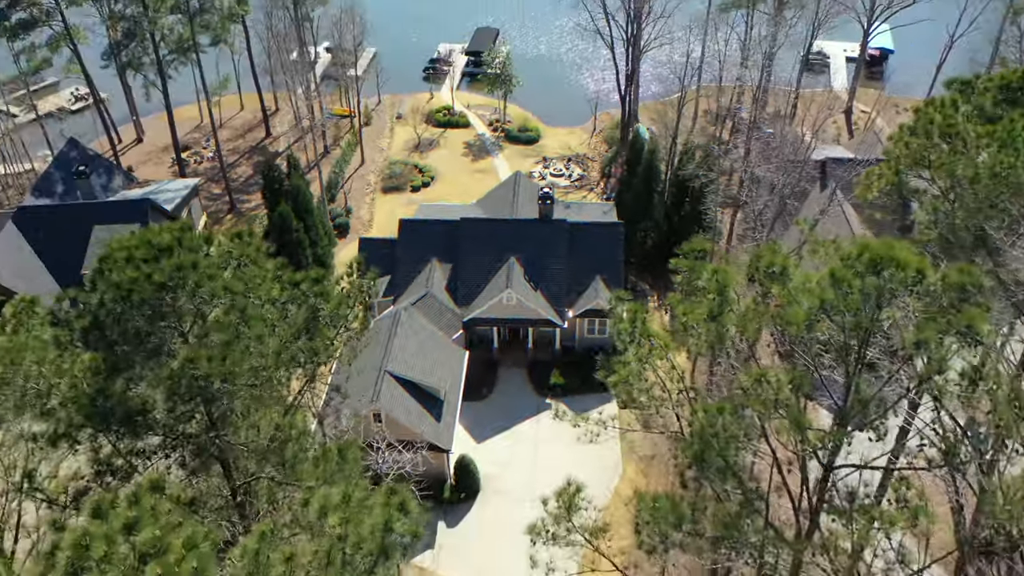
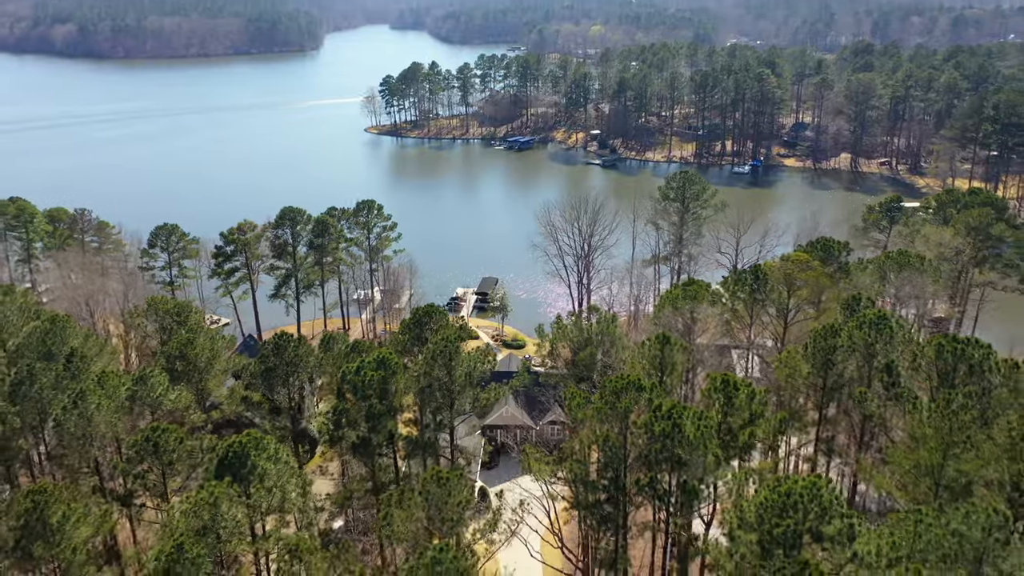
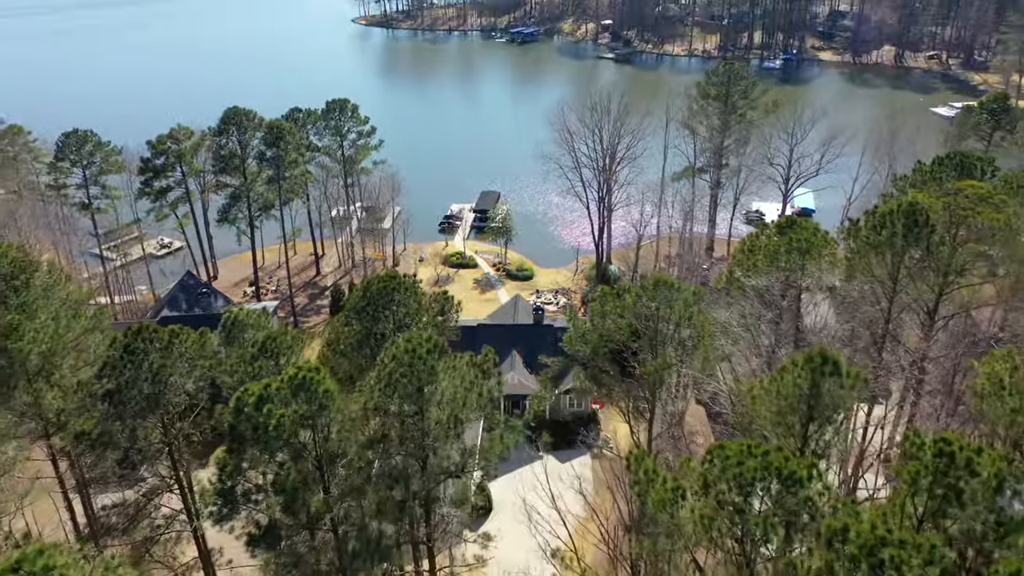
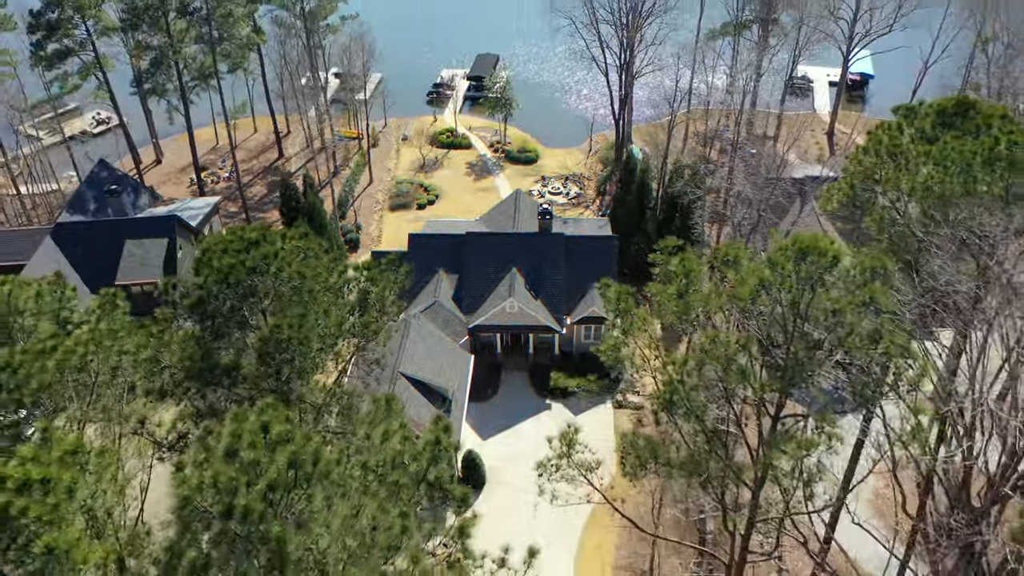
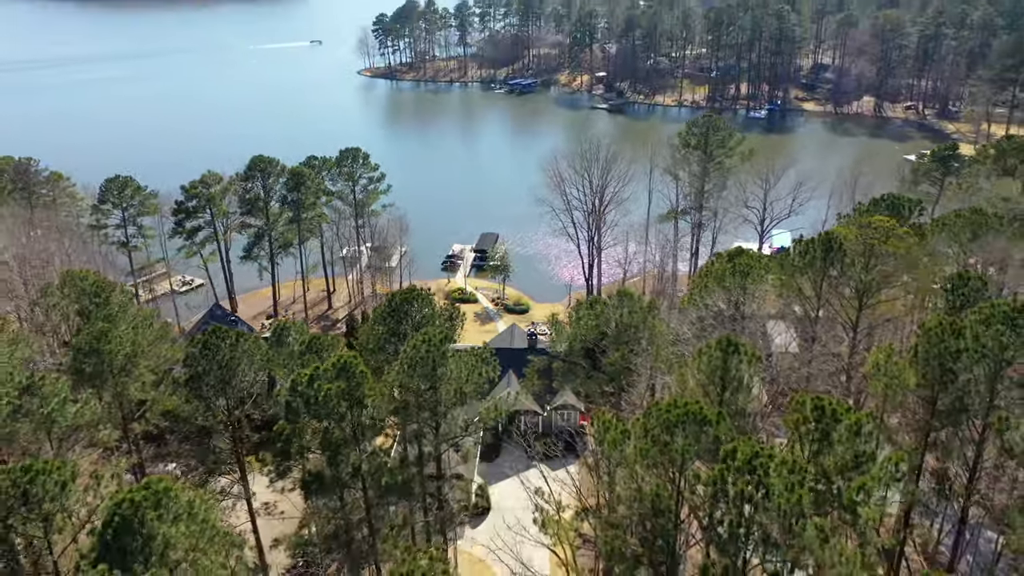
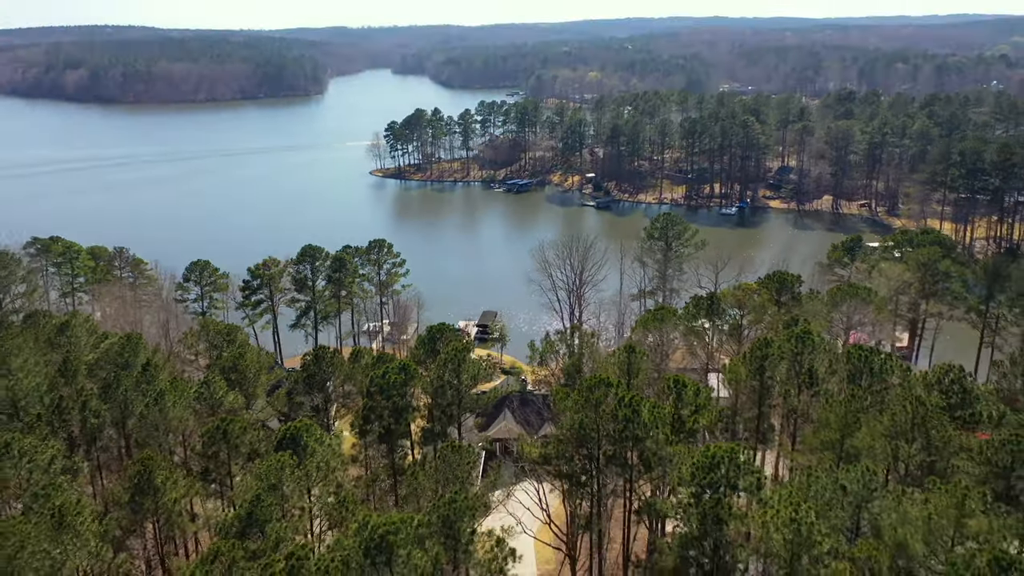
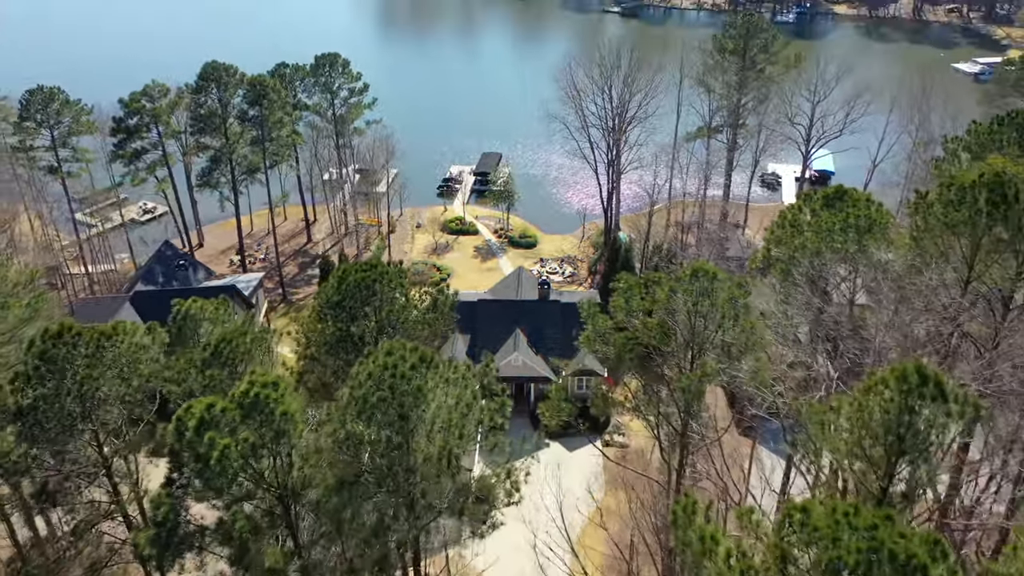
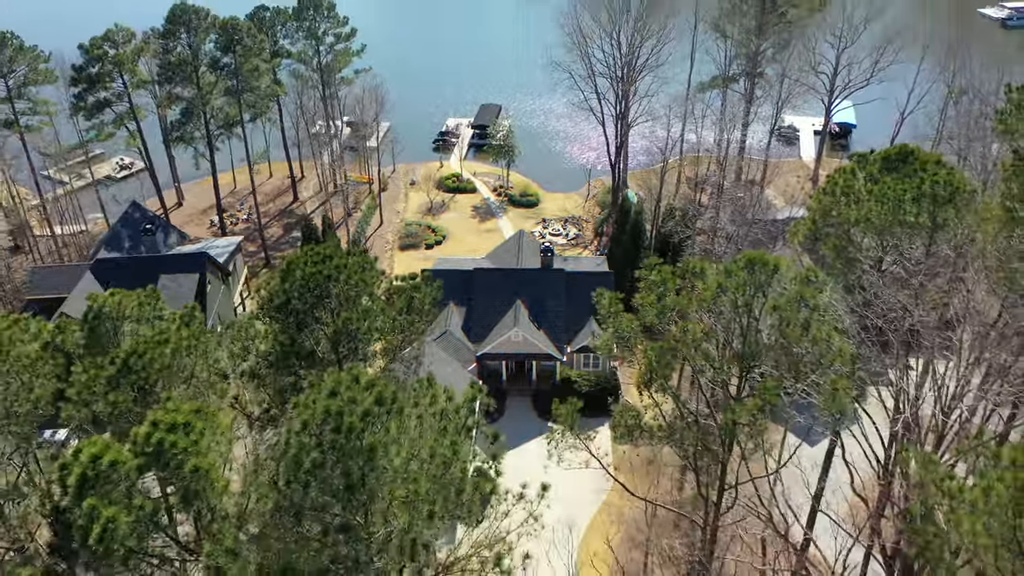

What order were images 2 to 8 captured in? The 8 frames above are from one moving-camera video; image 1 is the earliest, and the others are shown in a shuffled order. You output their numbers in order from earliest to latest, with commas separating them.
4, 8, 7, 3, 5, 2, 6
